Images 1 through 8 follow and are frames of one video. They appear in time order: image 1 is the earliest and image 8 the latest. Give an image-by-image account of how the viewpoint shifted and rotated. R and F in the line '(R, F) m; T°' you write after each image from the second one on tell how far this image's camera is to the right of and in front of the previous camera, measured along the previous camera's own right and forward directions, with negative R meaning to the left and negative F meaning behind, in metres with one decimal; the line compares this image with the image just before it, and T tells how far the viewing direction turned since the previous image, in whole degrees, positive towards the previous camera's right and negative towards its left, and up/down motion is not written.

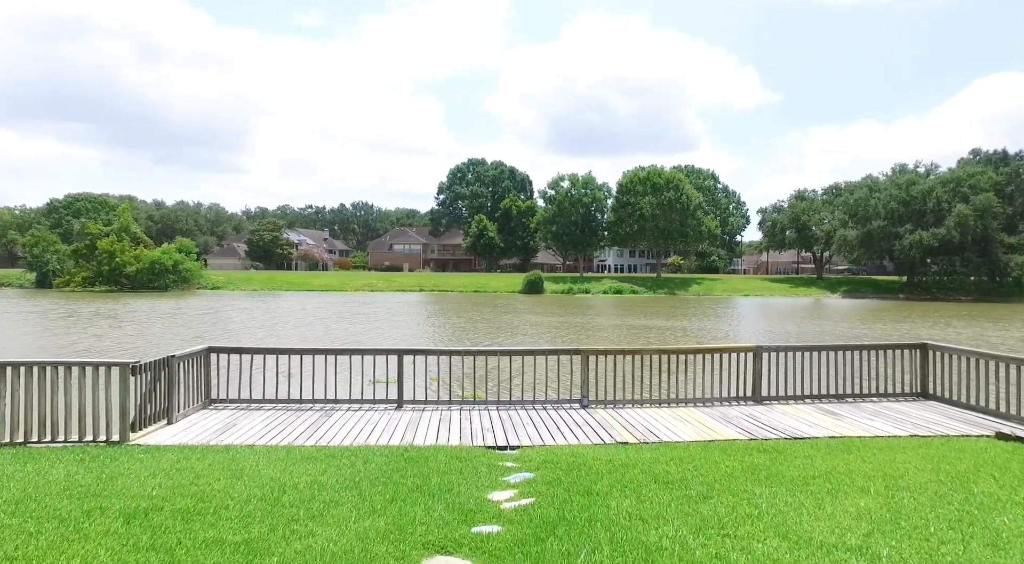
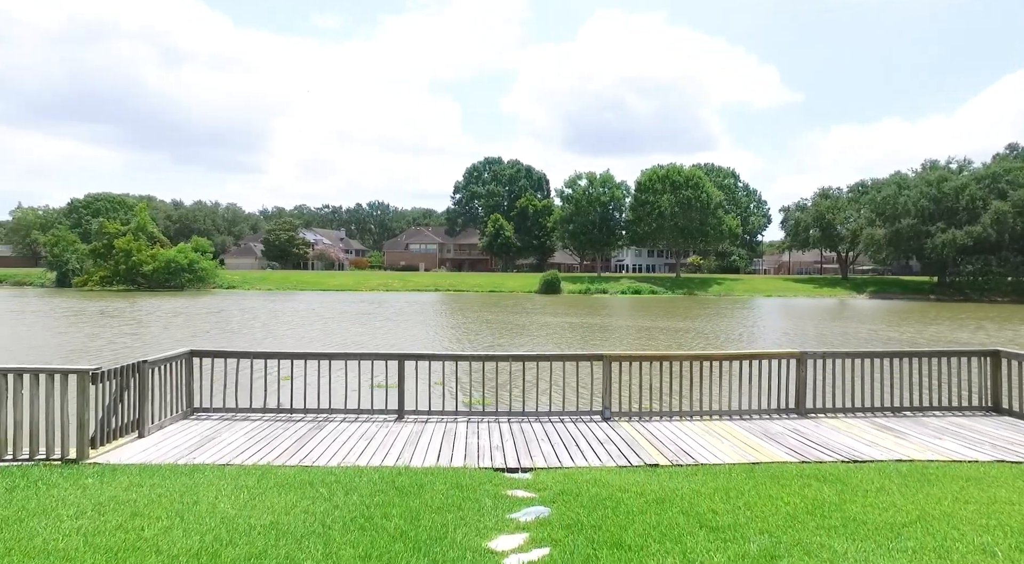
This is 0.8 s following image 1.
(+0.1, +1.0) m; -2°
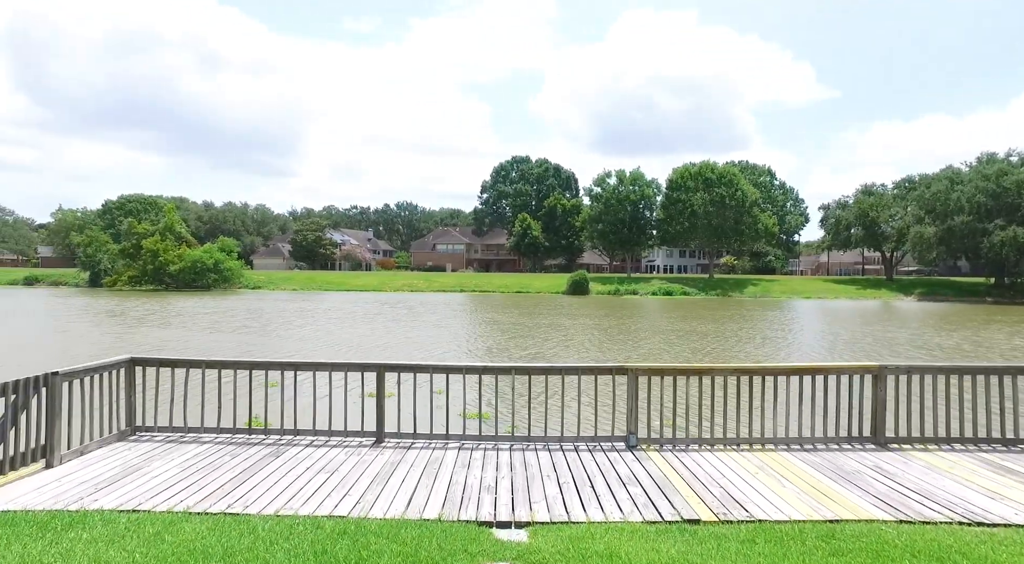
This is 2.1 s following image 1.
(+0.3, +1.7) m; -3°
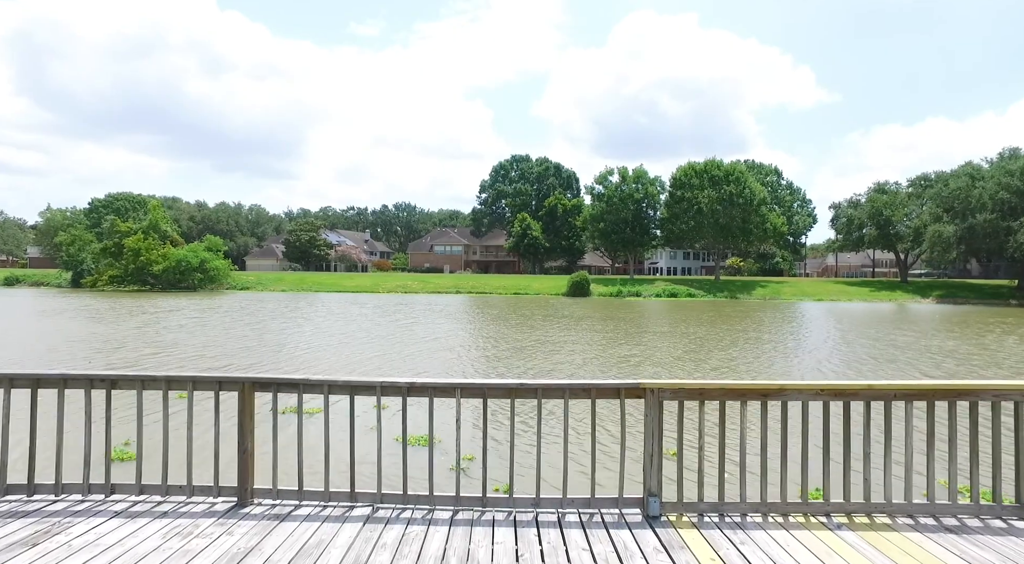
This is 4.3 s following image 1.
(+0.5, +3.0) m; 0°
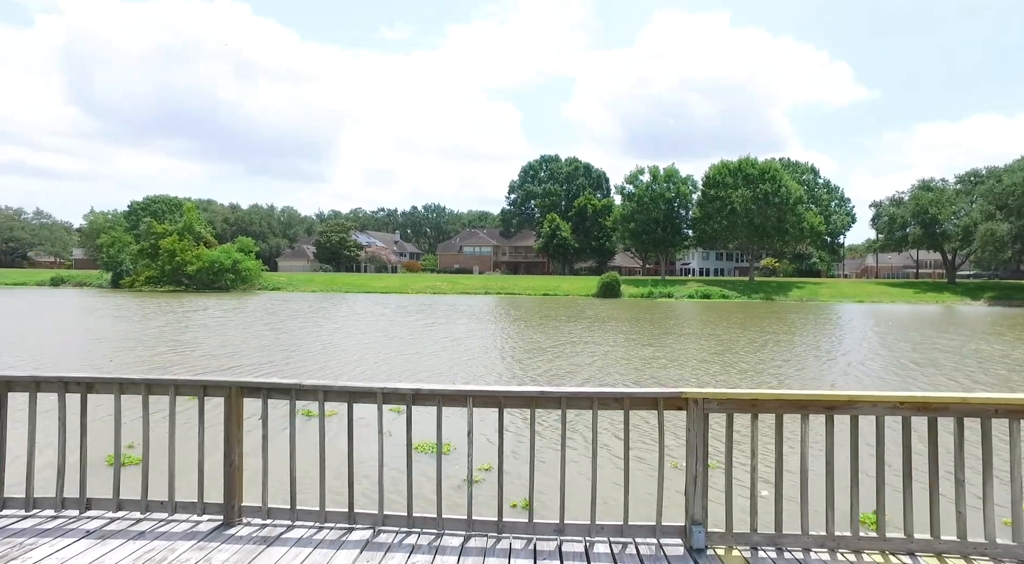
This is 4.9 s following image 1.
(+0.1, +0.6) m; -3°
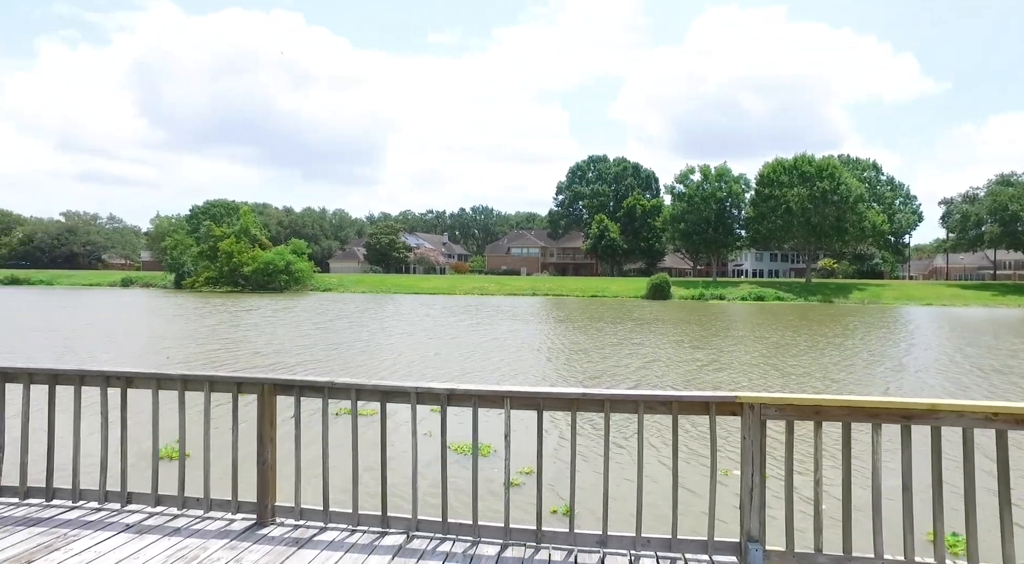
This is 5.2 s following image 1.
(0.0, +0.2) m; -5°
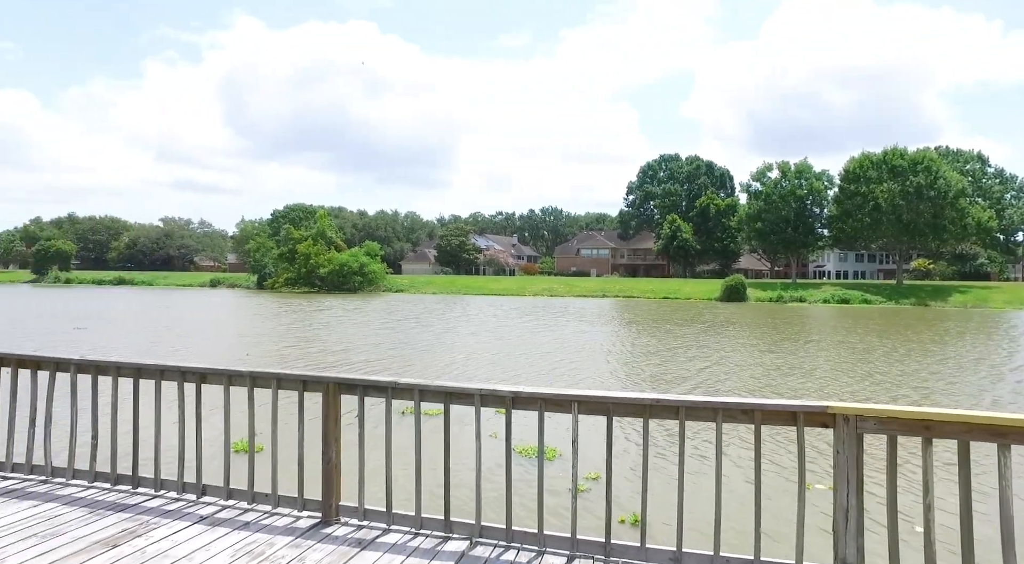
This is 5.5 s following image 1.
(0.0, +0.2) m; -7°
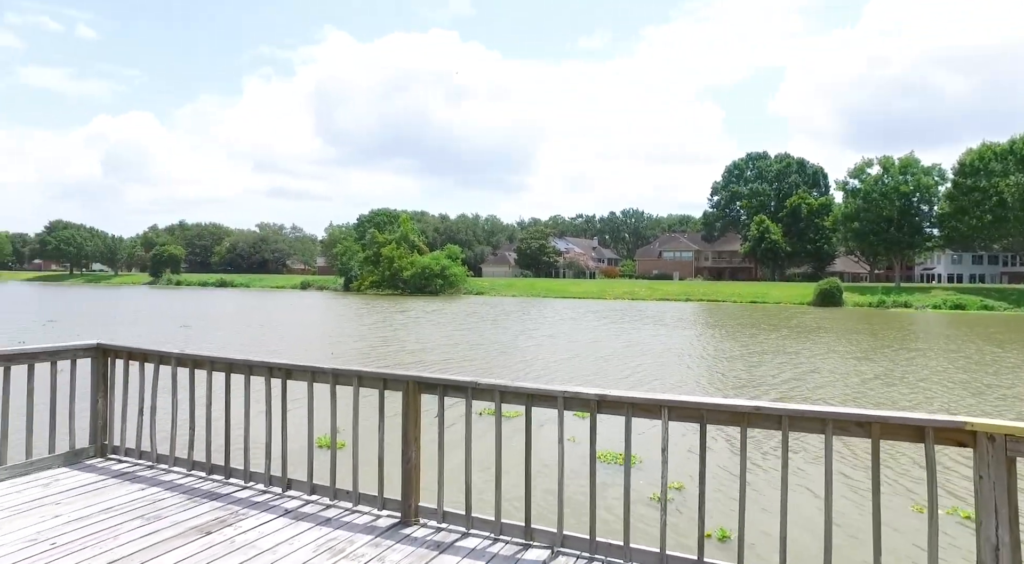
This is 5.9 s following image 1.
(0.0, +0.2) m; -8°
